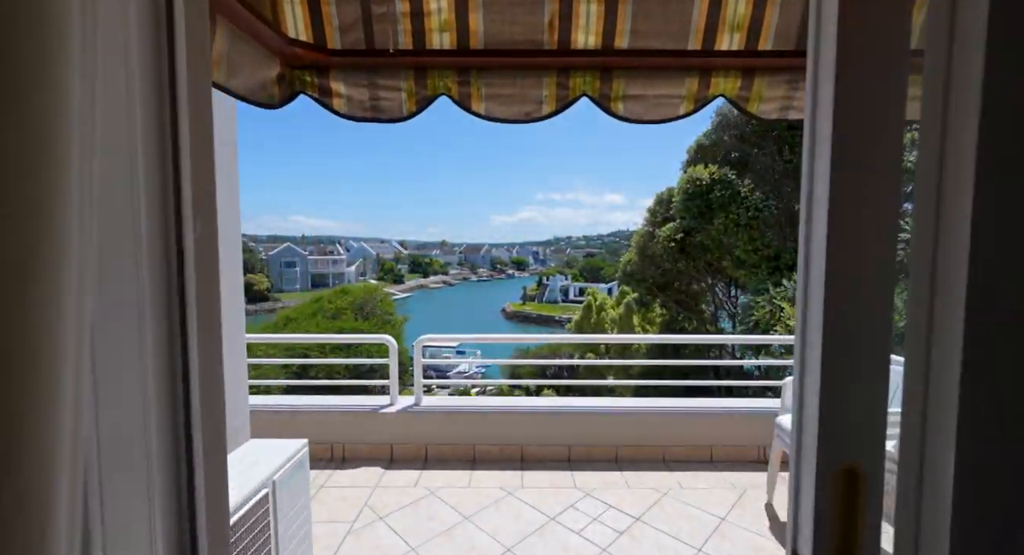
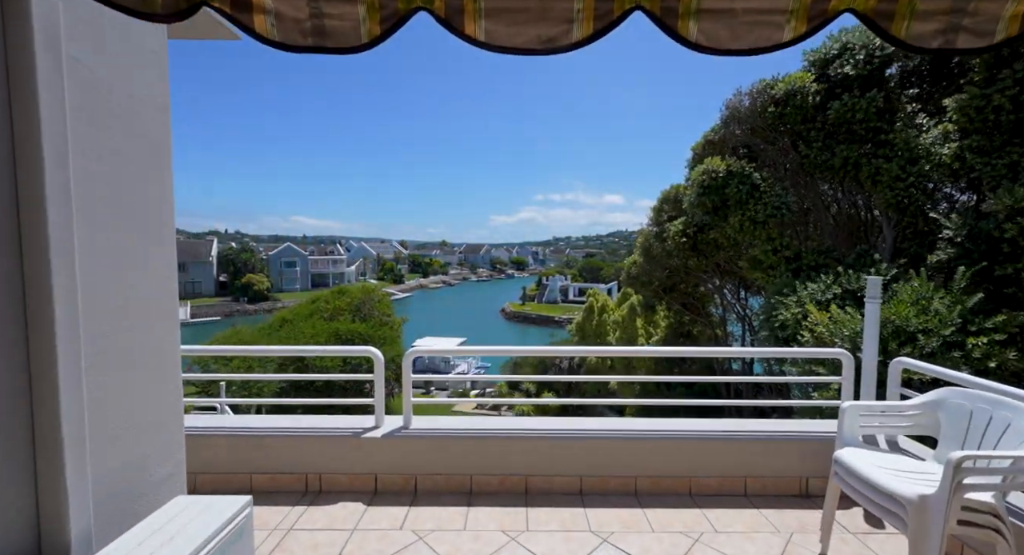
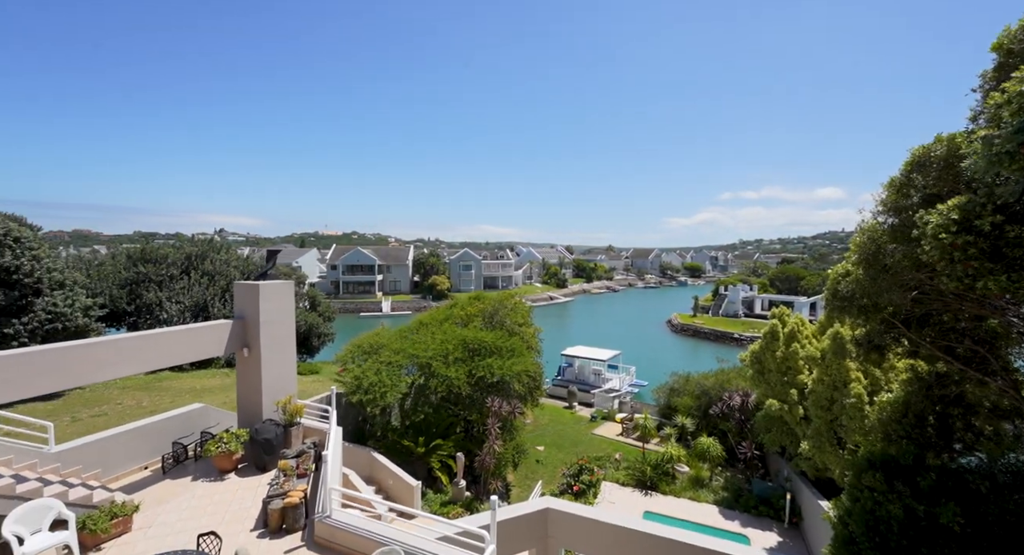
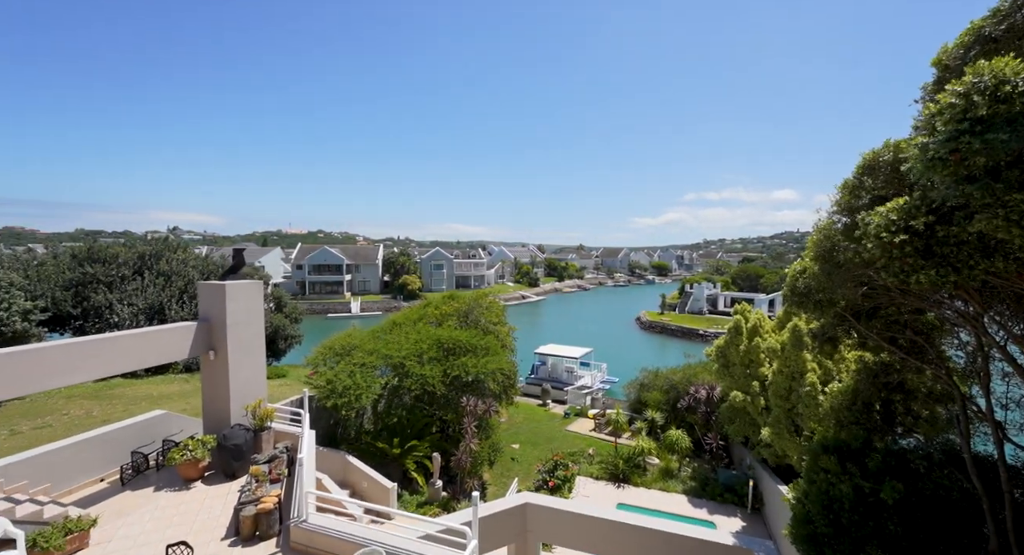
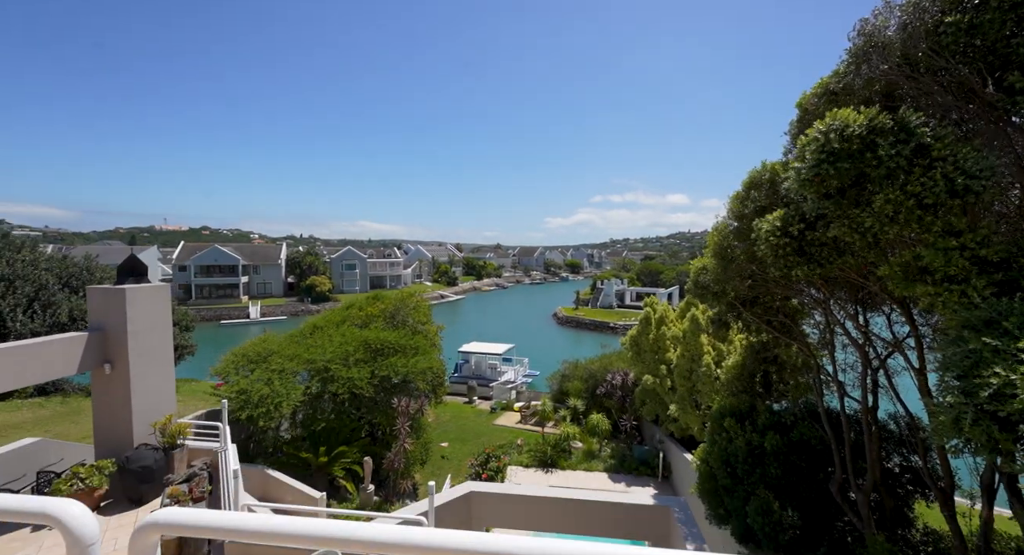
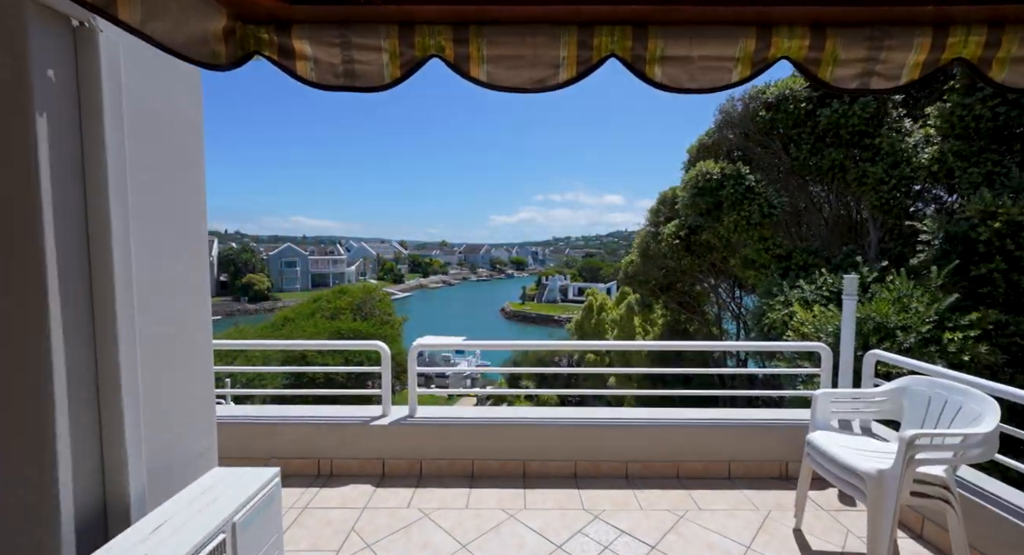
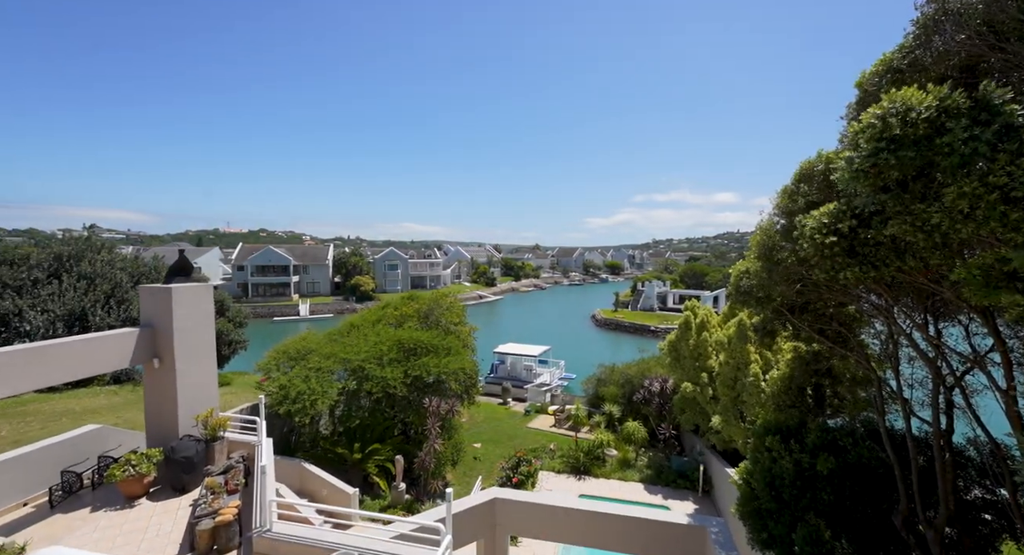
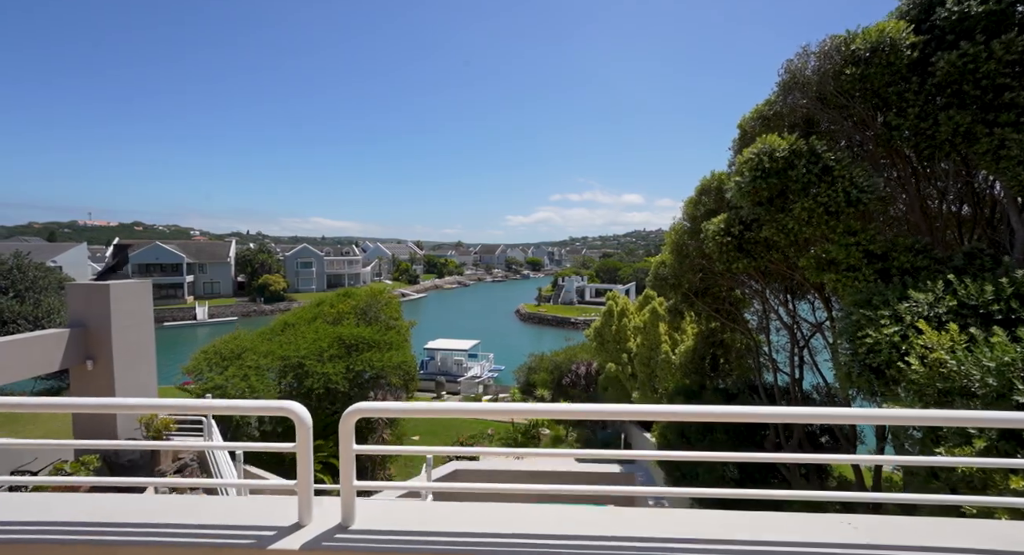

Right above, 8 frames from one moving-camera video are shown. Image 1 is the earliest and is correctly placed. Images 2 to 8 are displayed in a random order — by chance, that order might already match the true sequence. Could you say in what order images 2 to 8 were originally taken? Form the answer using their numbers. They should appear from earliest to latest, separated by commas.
6, 2, 8, 5, 7, 4, 3
